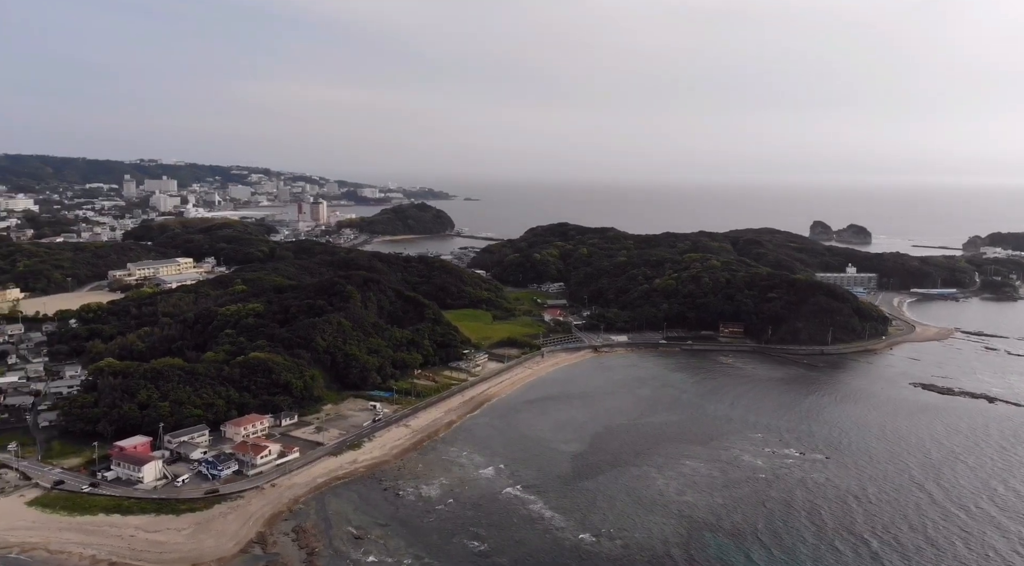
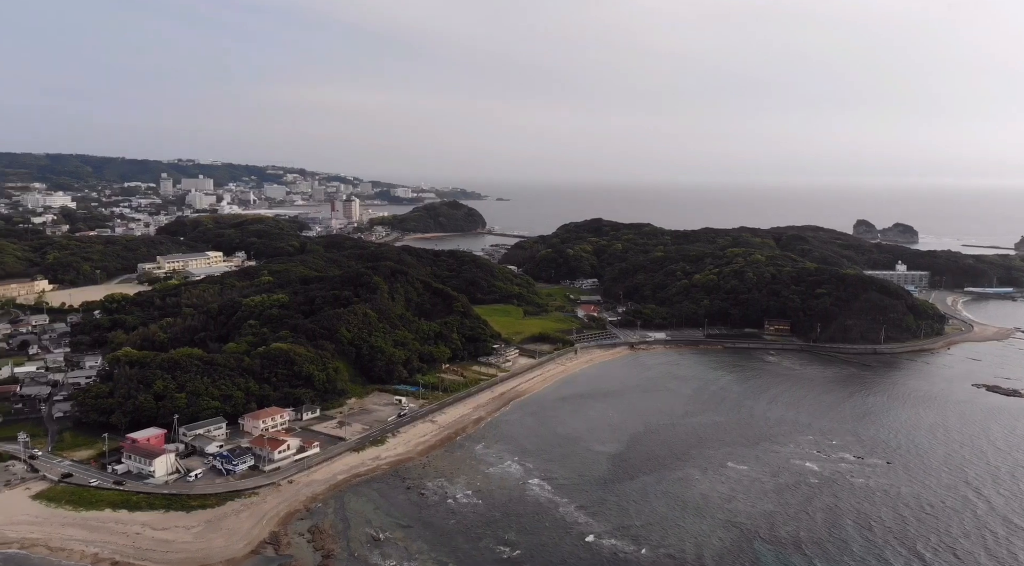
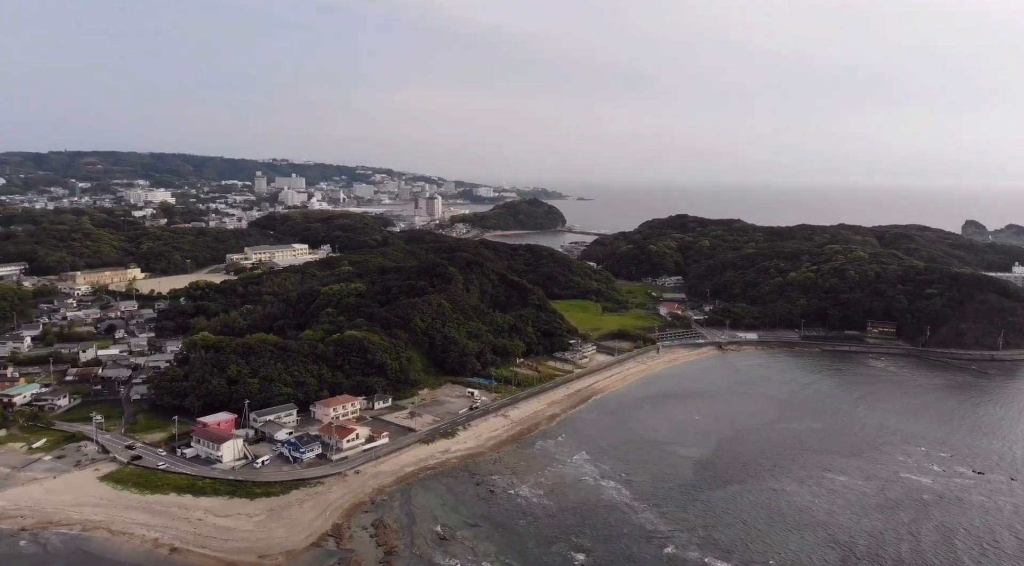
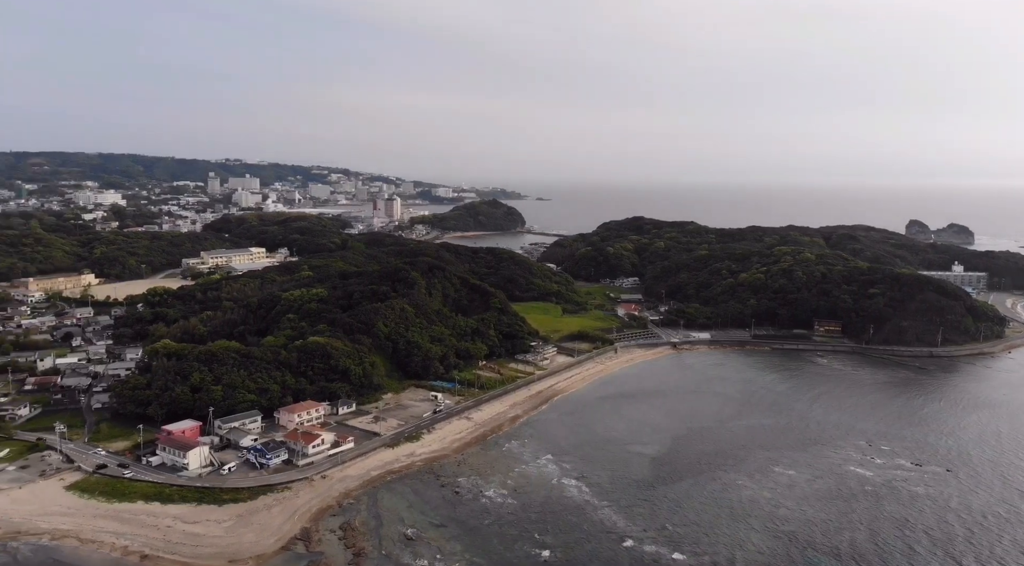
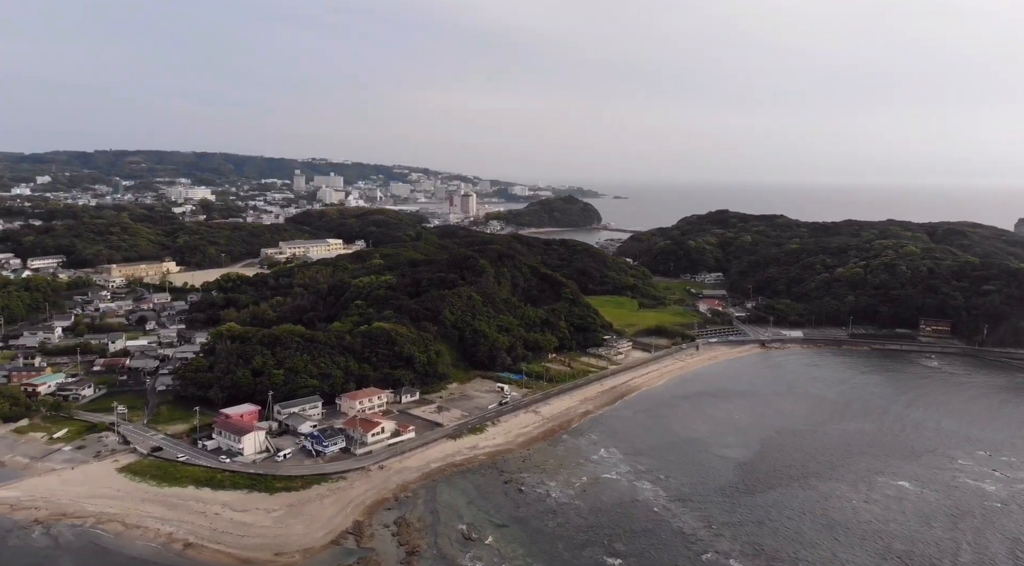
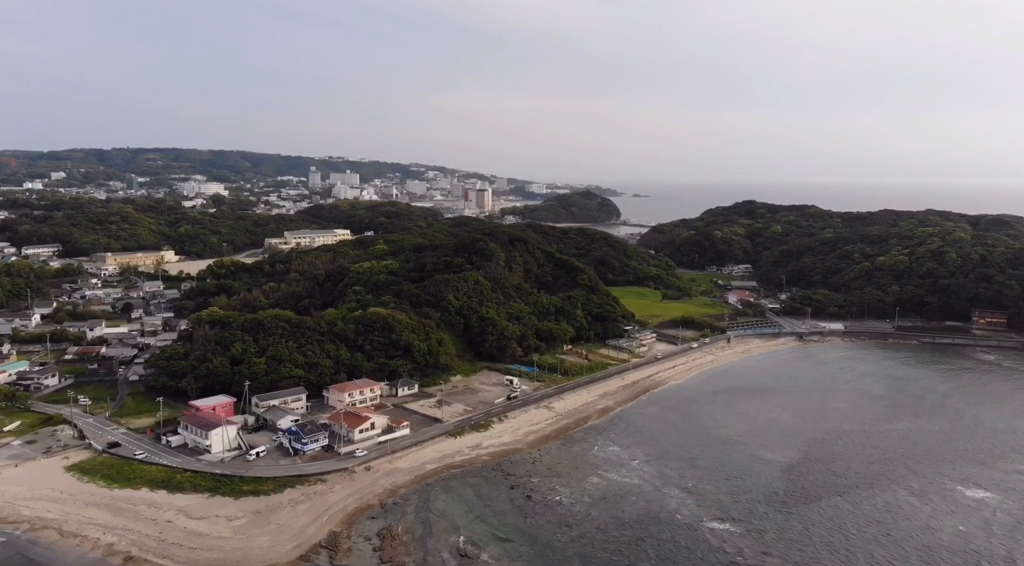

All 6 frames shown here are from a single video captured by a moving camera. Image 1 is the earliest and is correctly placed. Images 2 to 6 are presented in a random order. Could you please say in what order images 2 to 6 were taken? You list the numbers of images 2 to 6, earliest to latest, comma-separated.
2, 4, 3, 5, 6
